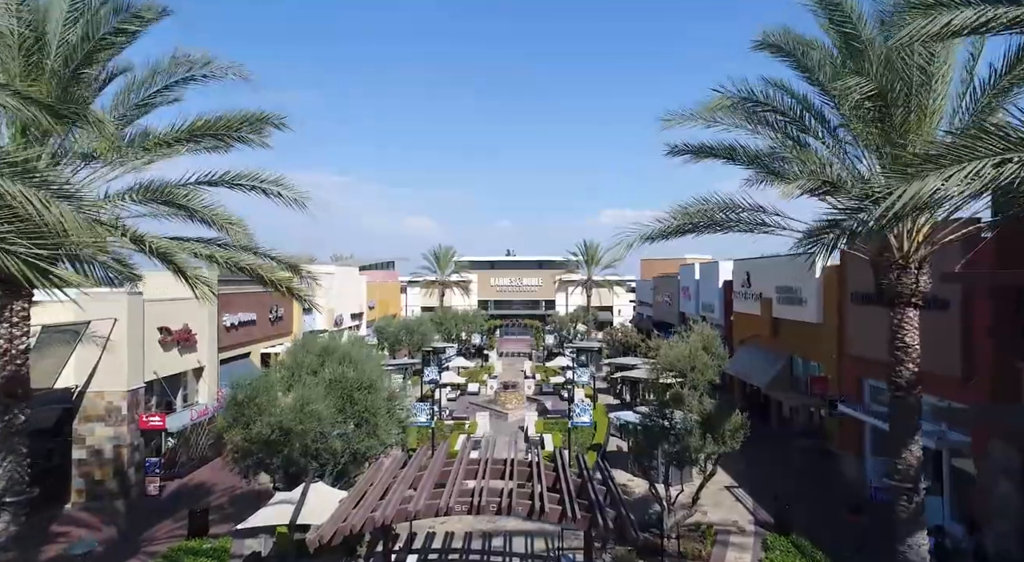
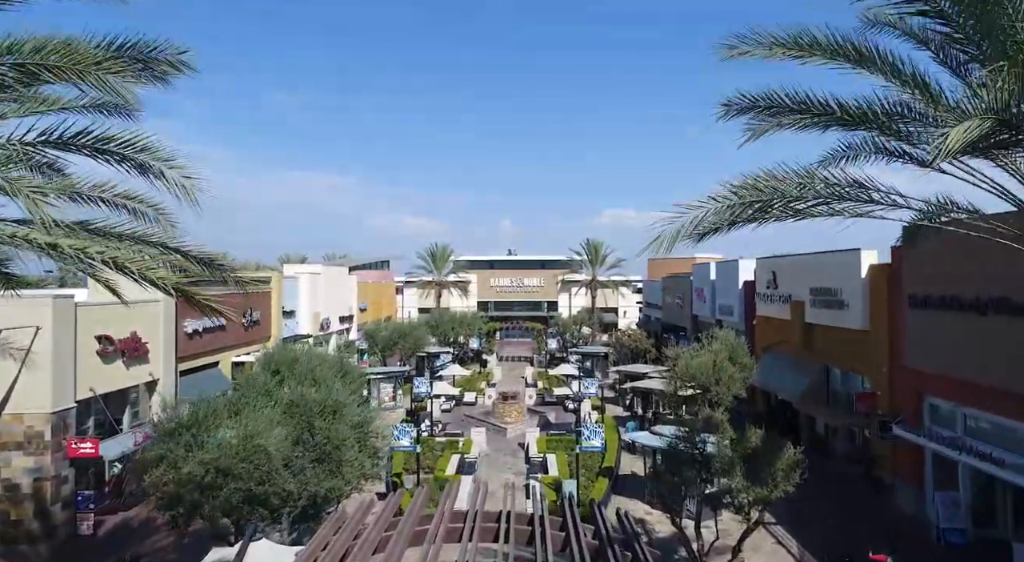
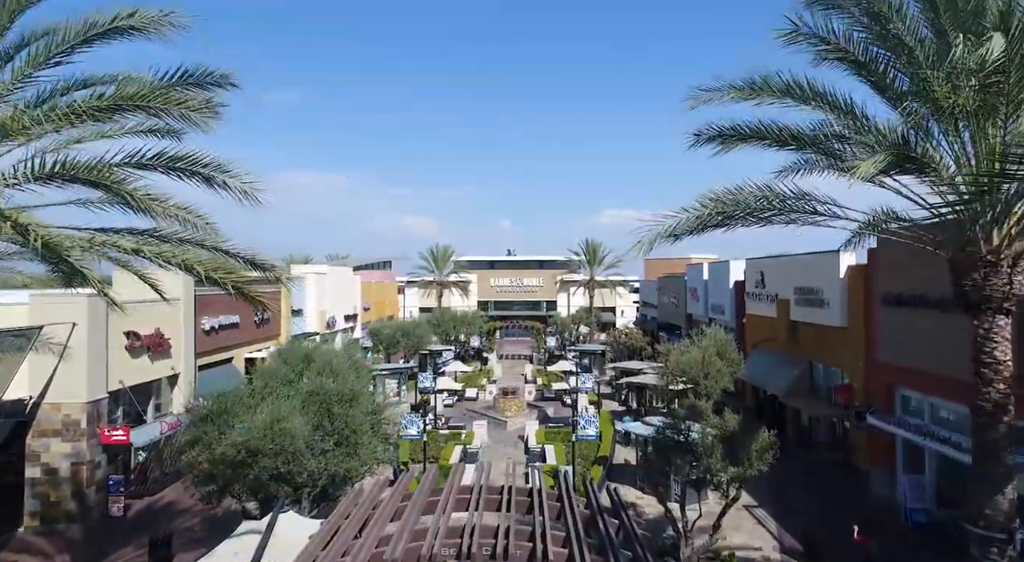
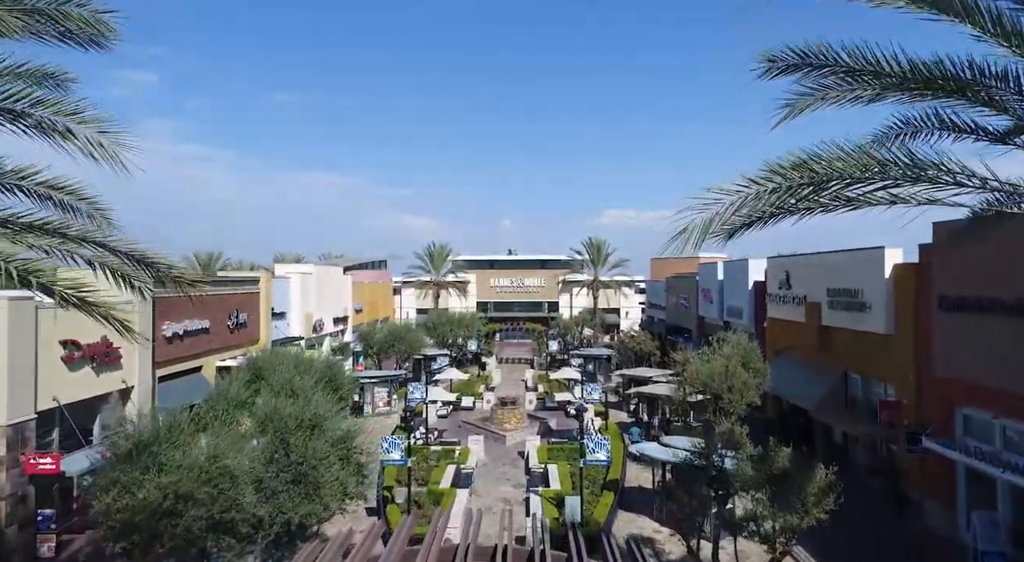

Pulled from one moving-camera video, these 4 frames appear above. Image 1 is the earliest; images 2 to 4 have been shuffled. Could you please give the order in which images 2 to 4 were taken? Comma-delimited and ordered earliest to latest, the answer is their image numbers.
3, 2, 4
